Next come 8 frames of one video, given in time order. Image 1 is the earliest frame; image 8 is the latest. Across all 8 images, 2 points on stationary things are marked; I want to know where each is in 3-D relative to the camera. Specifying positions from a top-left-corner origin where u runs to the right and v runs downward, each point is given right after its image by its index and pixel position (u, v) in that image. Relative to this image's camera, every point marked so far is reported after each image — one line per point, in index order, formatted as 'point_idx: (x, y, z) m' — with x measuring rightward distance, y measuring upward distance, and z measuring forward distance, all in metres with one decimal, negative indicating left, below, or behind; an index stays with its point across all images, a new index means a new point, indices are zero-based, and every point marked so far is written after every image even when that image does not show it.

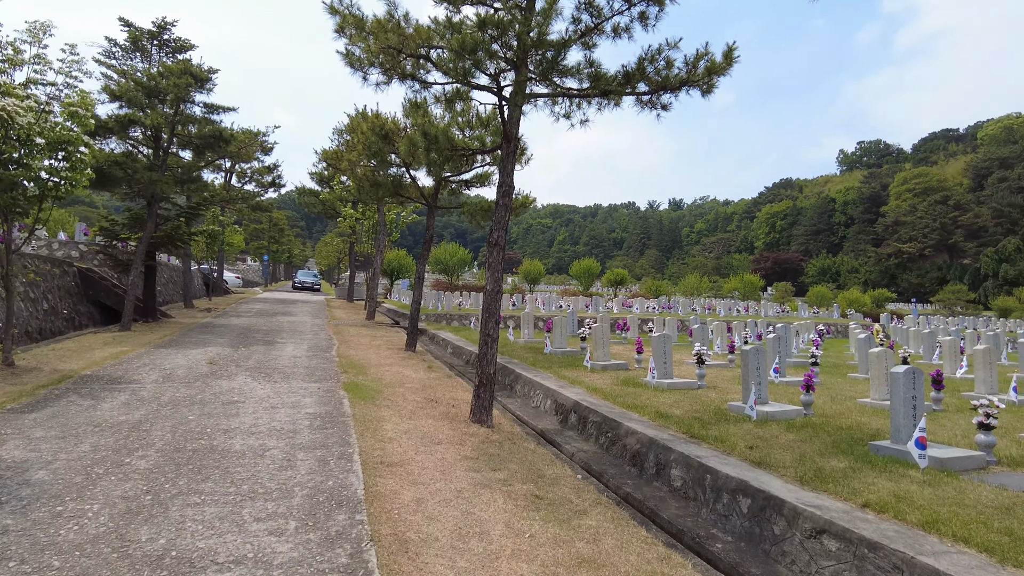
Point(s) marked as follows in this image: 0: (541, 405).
0: (+0.4, -1.8, +10.3) m
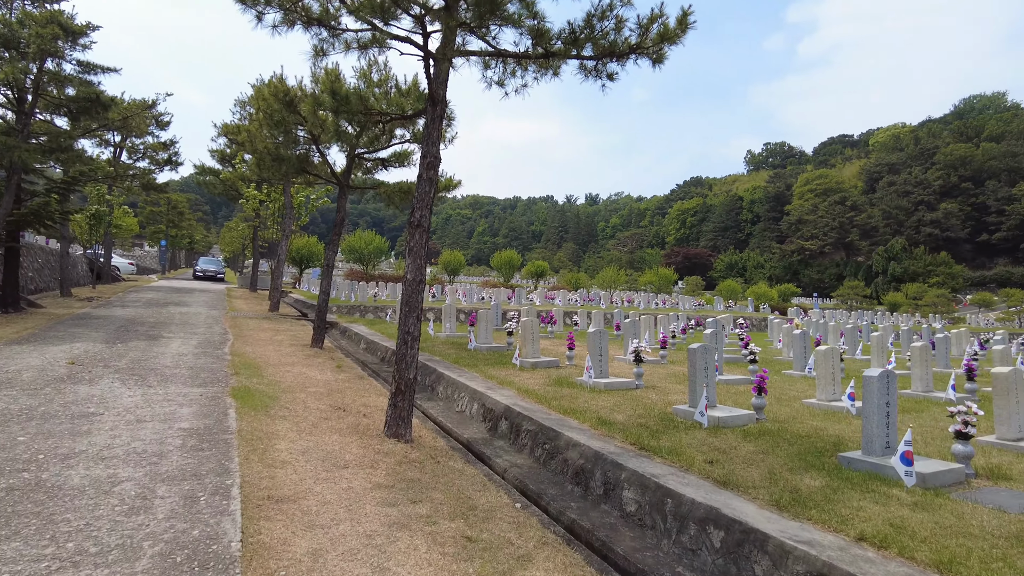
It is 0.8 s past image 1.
0: (-0.6, -1.7, +9.1) m
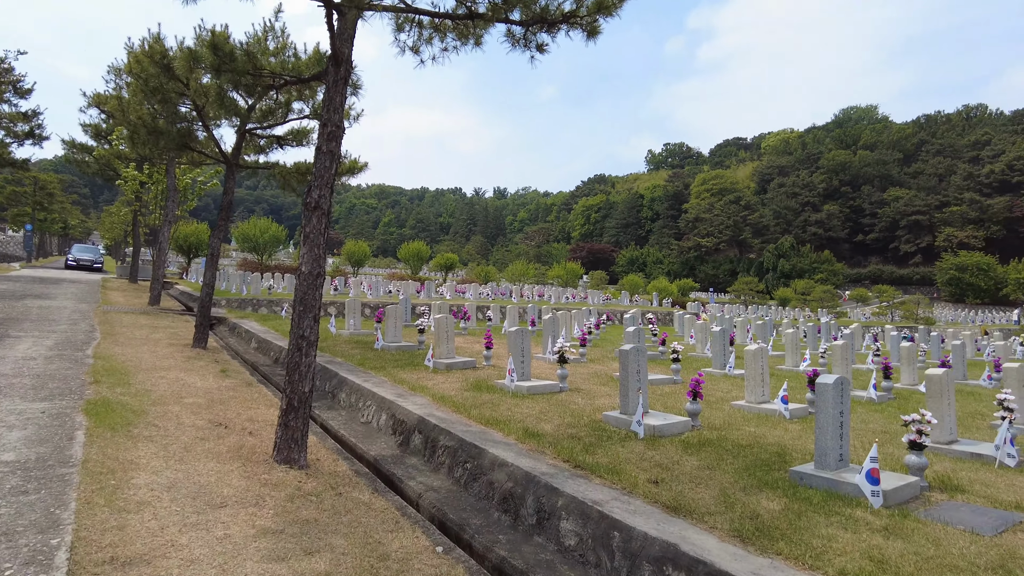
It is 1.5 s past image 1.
0: (-1.7, -1.6, +8.1) m
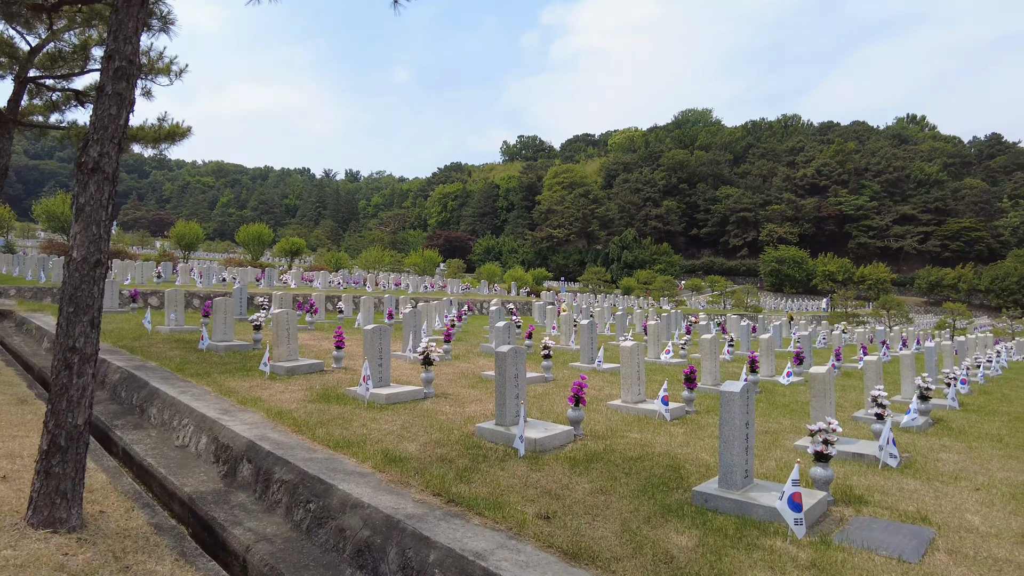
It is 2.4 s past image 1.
0: (-3.2, -1.5, +6.5) m
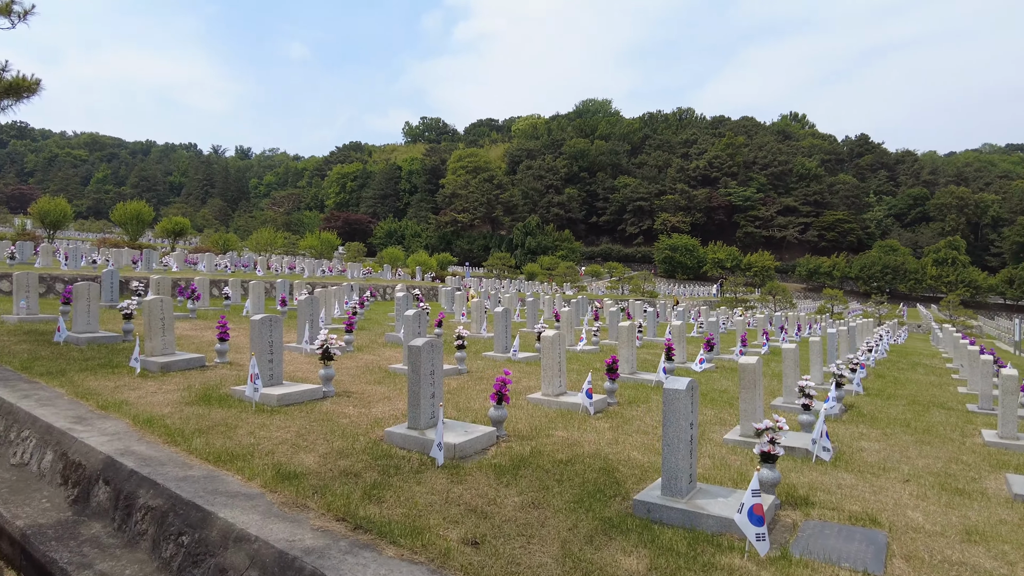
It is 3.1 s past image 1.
0: (-3.9, -1.4, +5.3) m
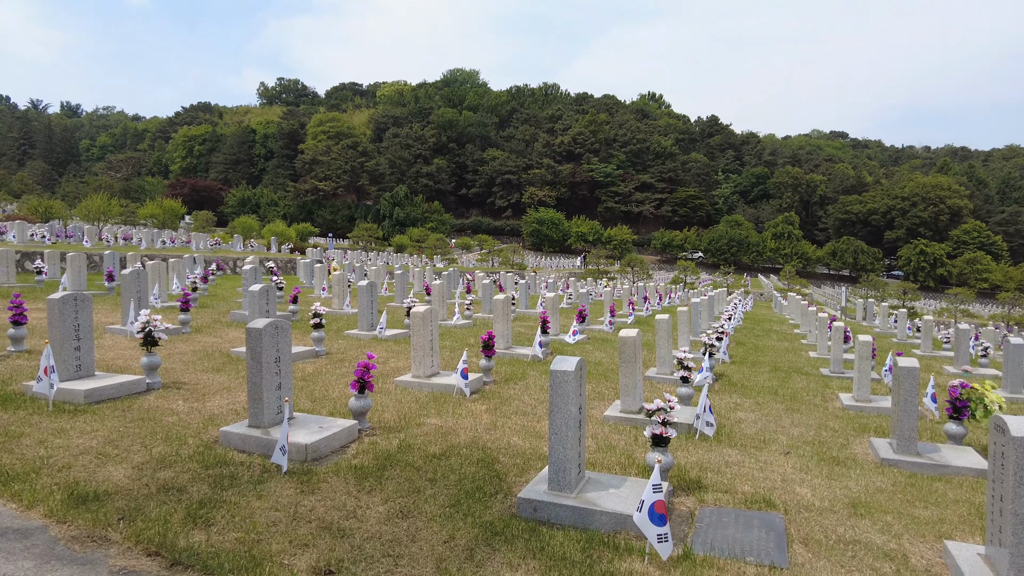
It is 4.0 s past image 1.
0: (-4.7, -1.2, +3.8) m
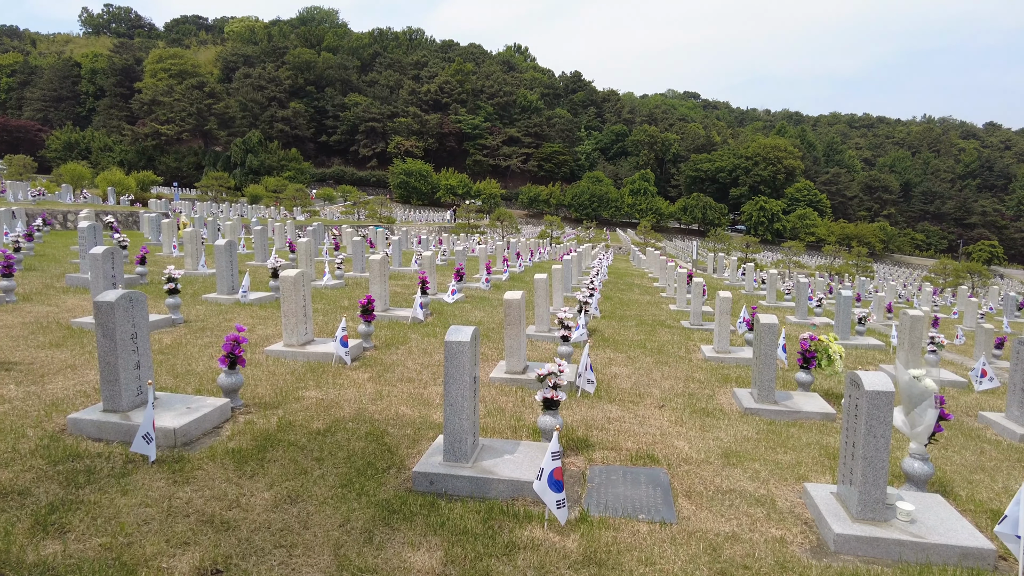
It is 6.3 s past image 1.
0: (-5.2, -1.1, +2.8) m
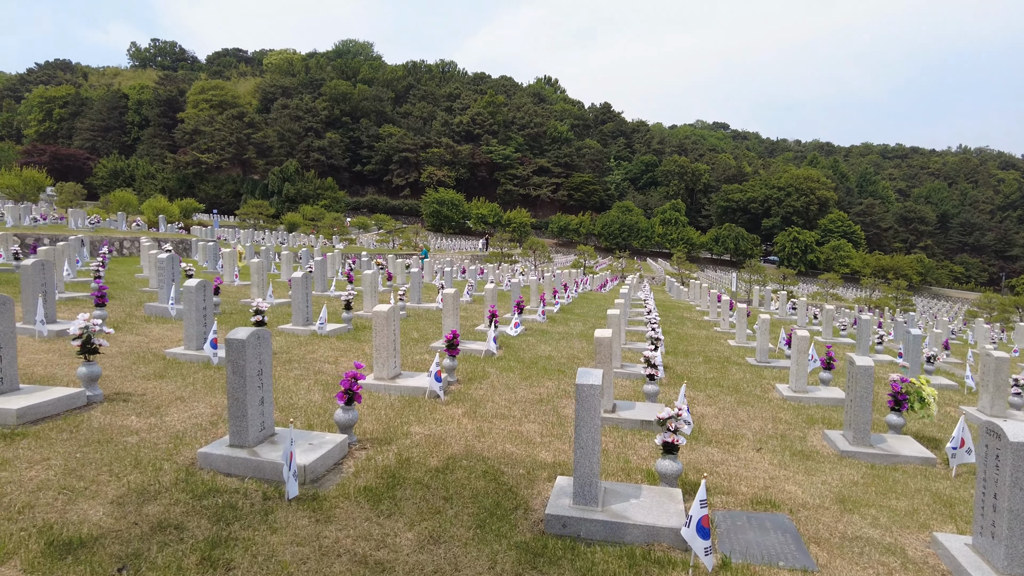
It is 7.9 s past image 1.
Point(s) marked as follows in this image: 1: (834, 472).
0: (-4.5, -1.3, +3.0) m
1: (+2.5, -1.5, +5.2) m
